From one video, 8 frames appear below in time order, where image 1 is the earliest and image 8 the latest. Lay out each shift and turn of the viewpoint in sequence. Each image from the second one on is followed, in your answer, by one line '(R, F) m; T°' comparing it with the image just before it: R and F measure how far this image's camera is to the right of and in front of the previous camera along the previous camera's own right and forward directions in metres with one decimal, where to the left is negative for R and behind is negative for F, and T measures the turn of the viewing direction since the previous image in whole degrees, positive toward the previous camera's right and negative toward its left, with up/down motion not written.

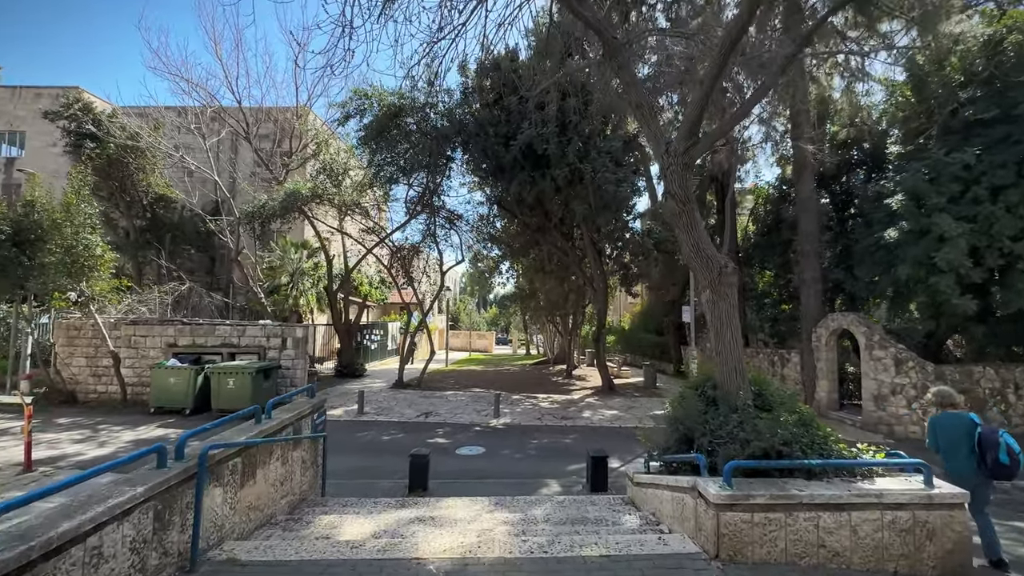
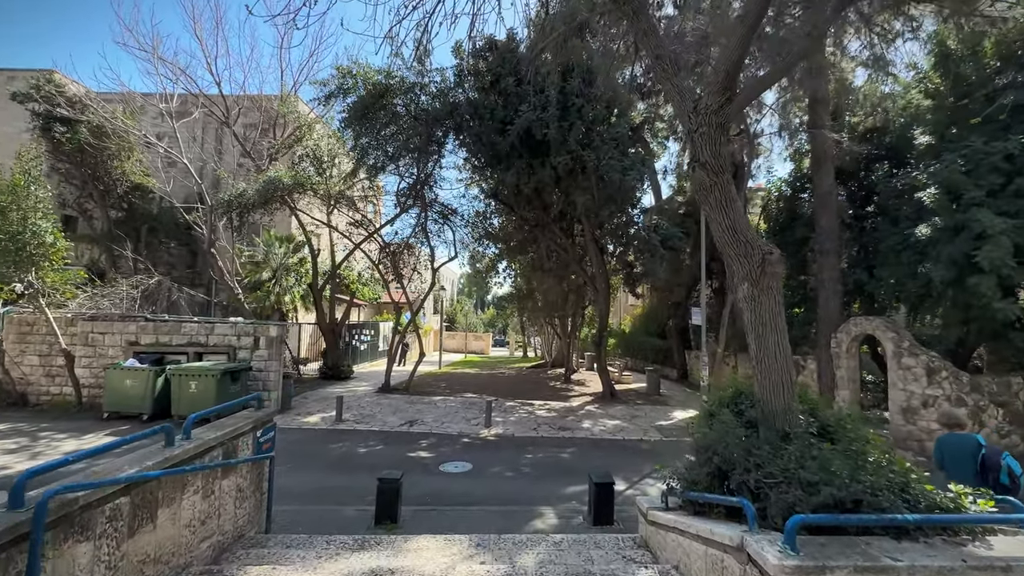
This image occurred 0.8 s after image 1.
(+0.1, +1.1) m; 0°
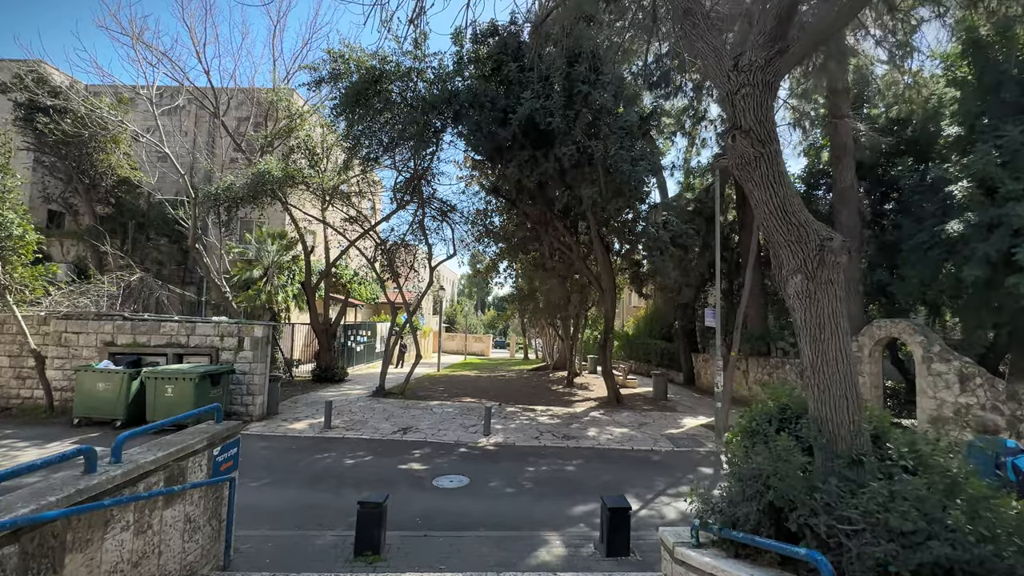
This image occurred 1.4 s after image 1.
(0.0, +0.7) m; 0°
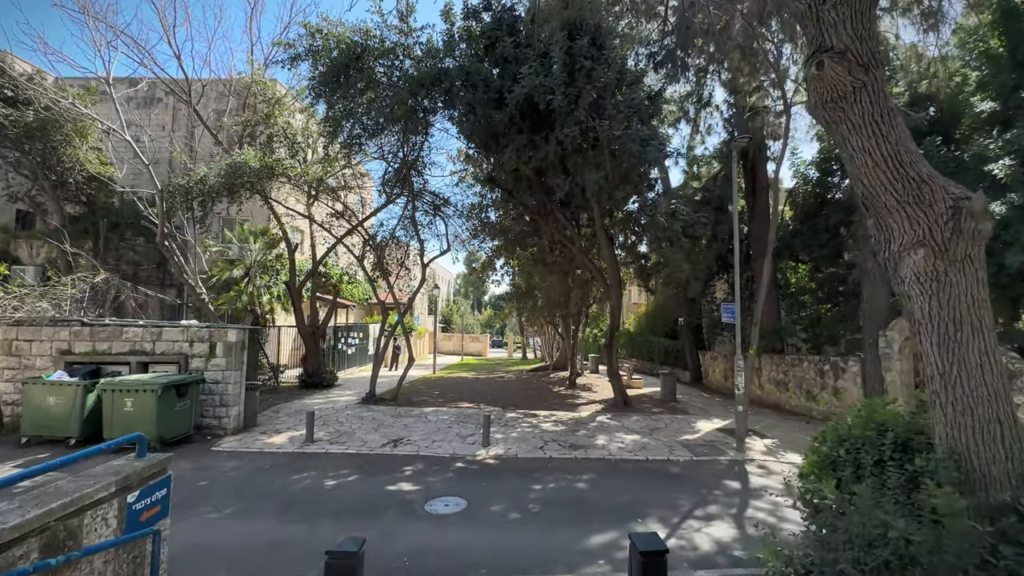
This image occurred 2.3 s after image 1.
(-0.1, +1.0) m; 0°
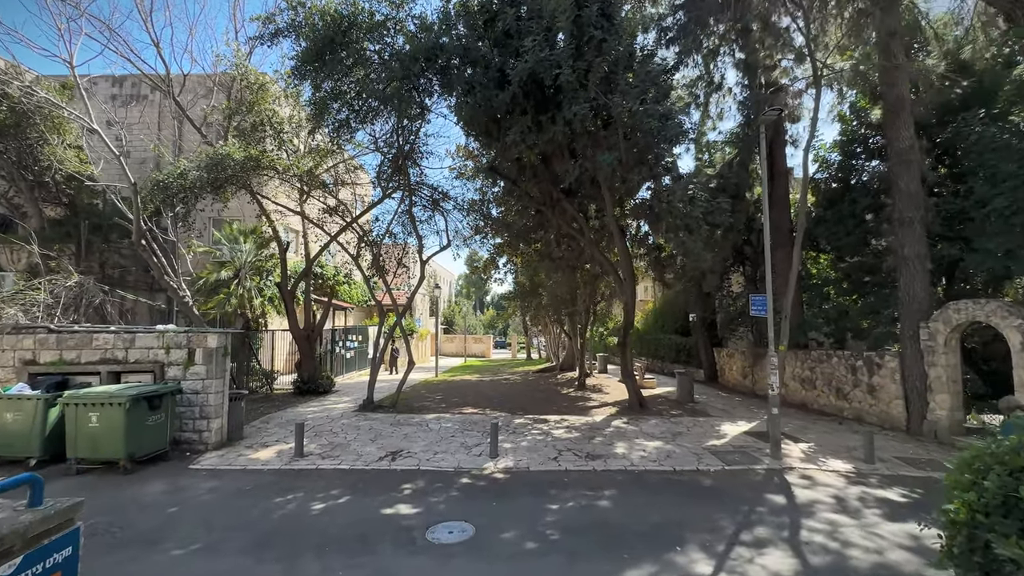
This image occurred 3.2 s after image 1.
(-0.1, +0.9) m; 0°
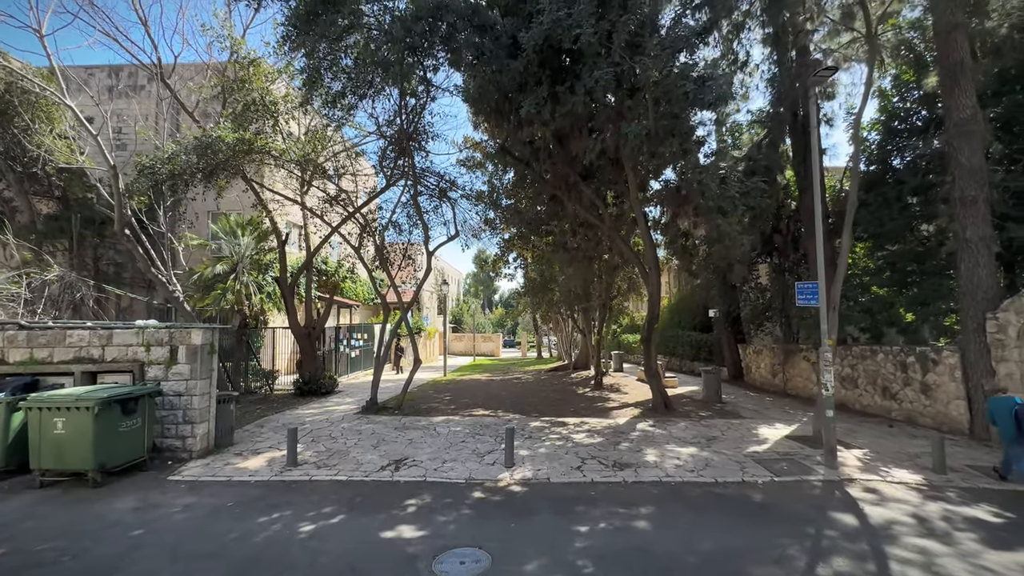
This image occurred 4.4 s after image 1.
(-0.1, +1.0) m; -1°
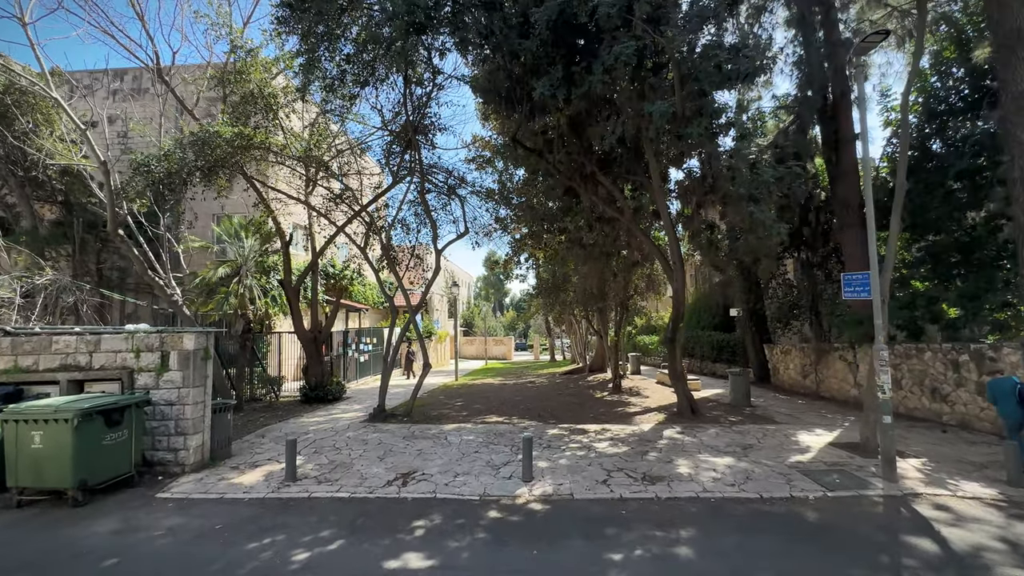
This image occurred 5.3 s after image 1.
(-0.1, +0.7) m; -1°
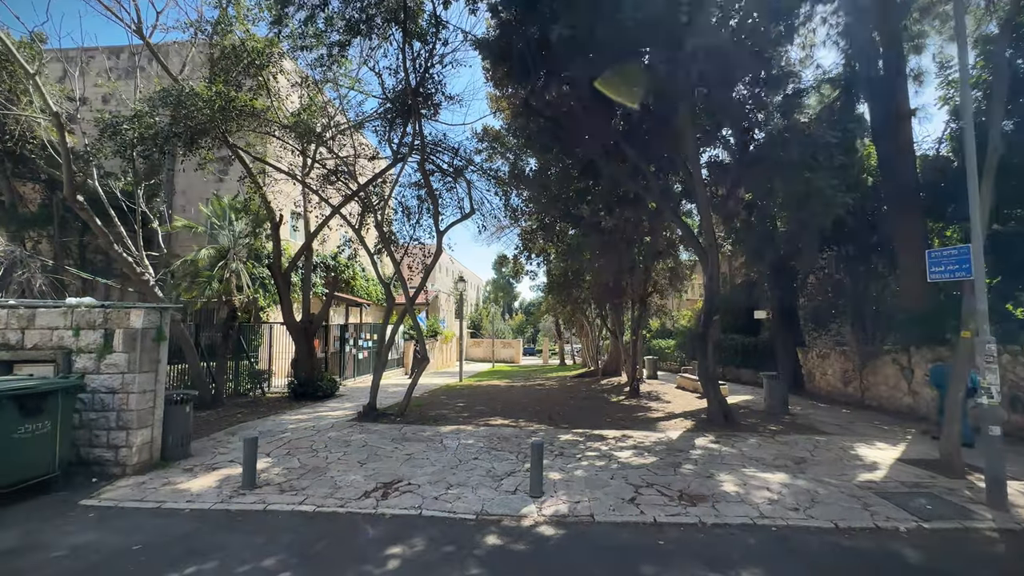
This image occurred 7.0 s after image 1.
(0.0, +1.3) m; -1°
